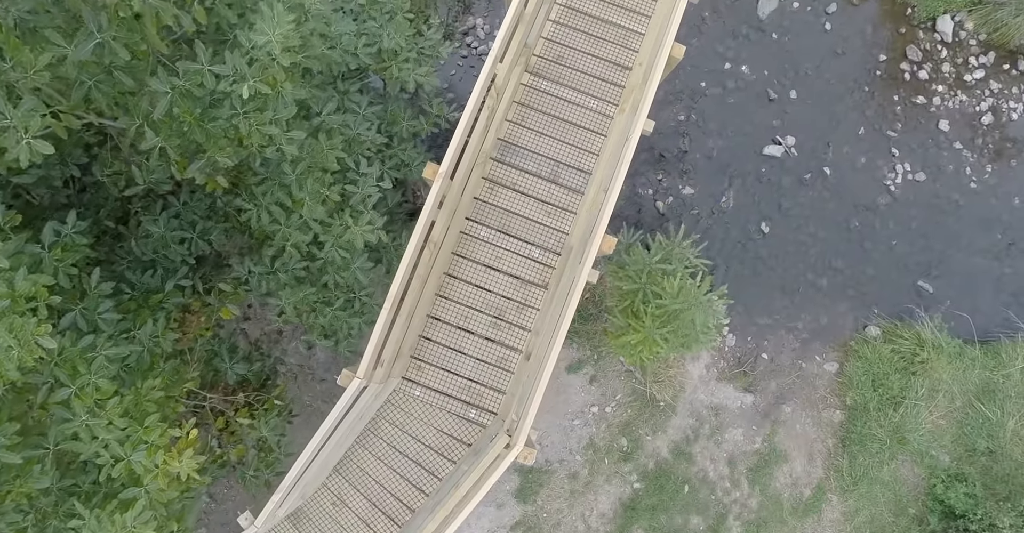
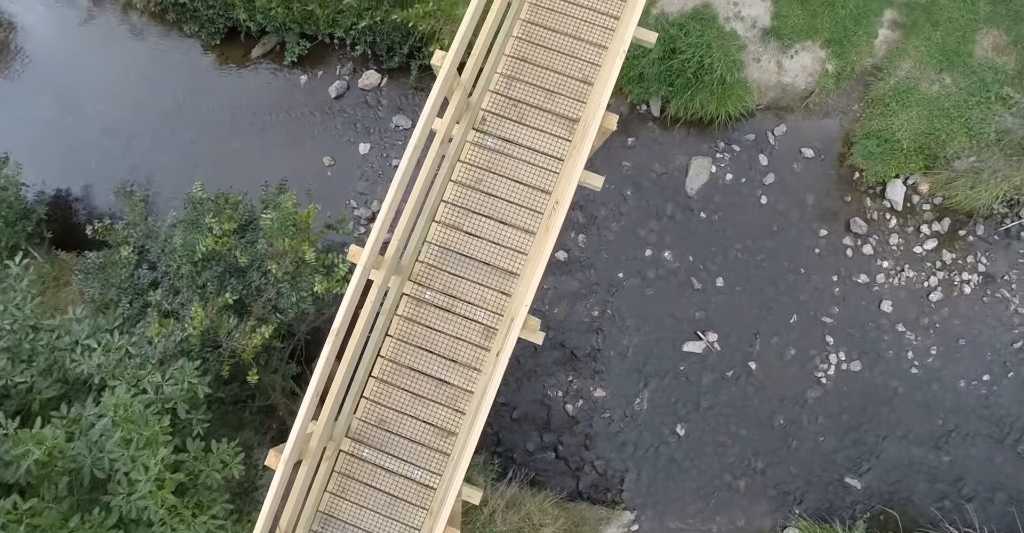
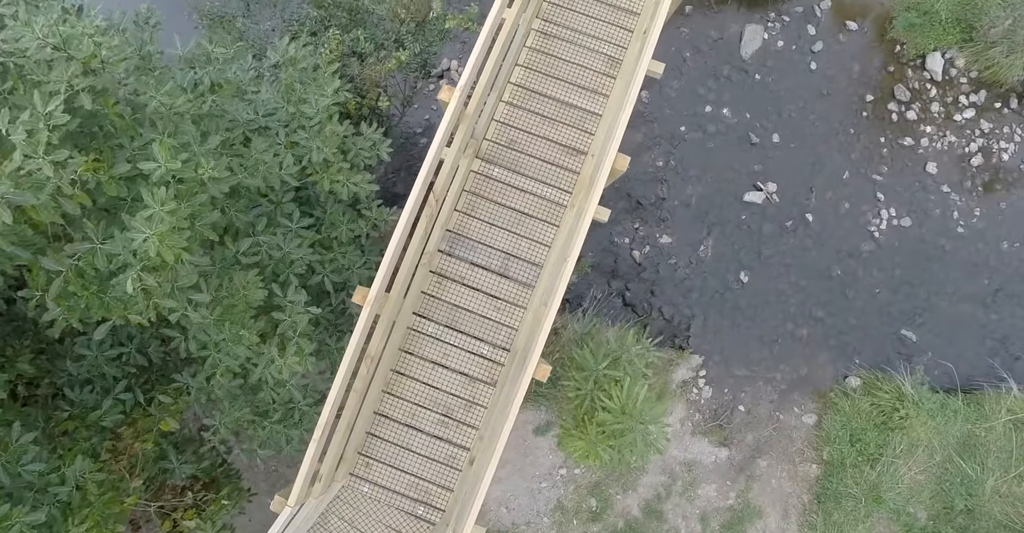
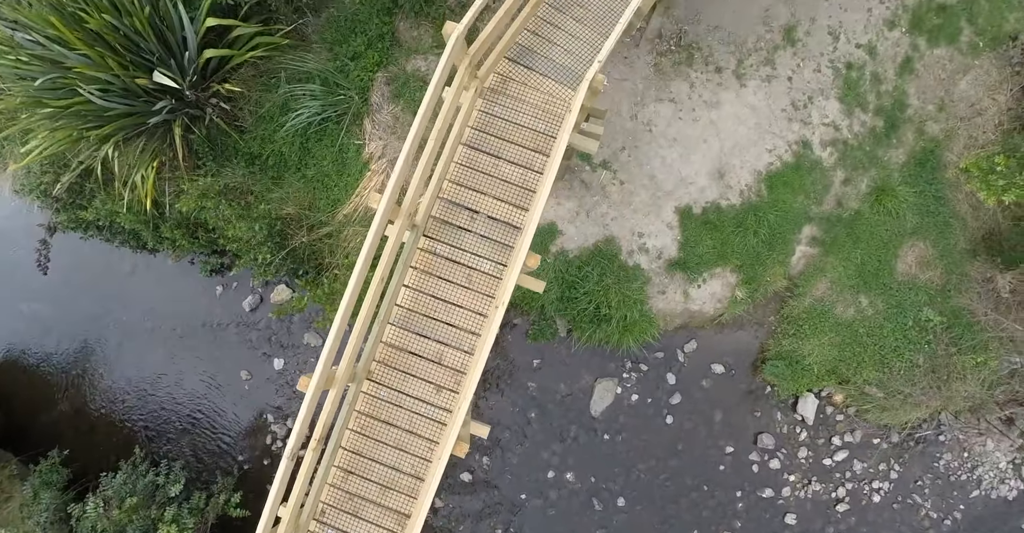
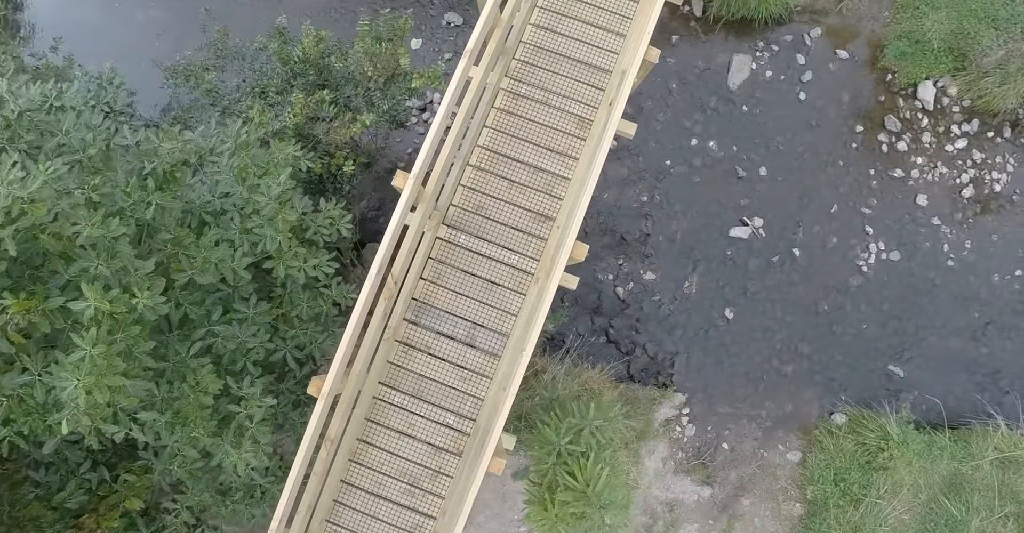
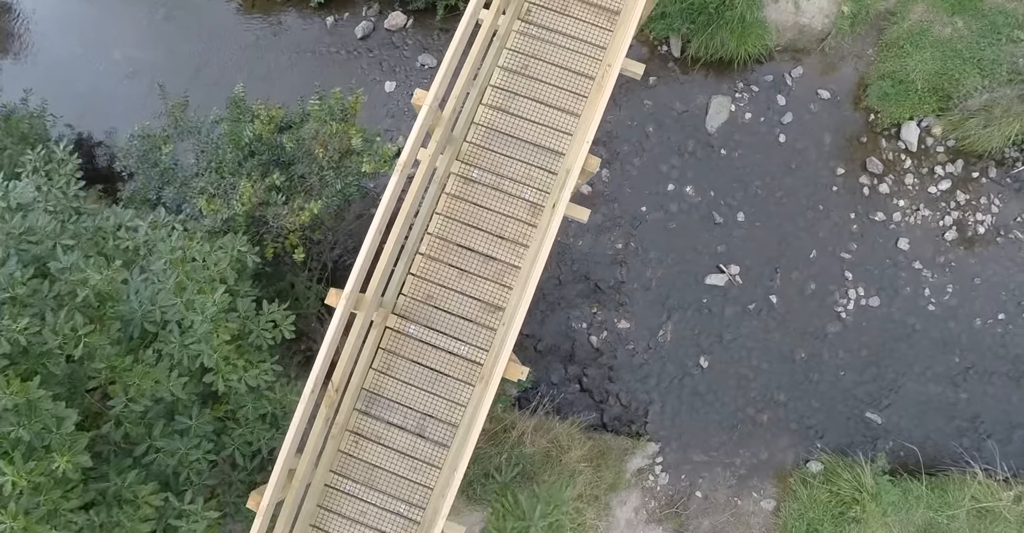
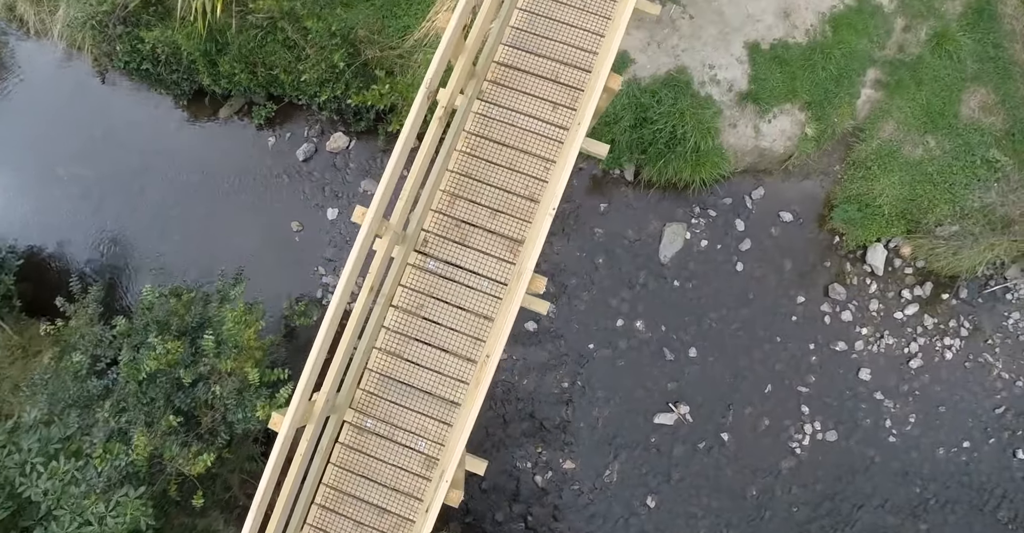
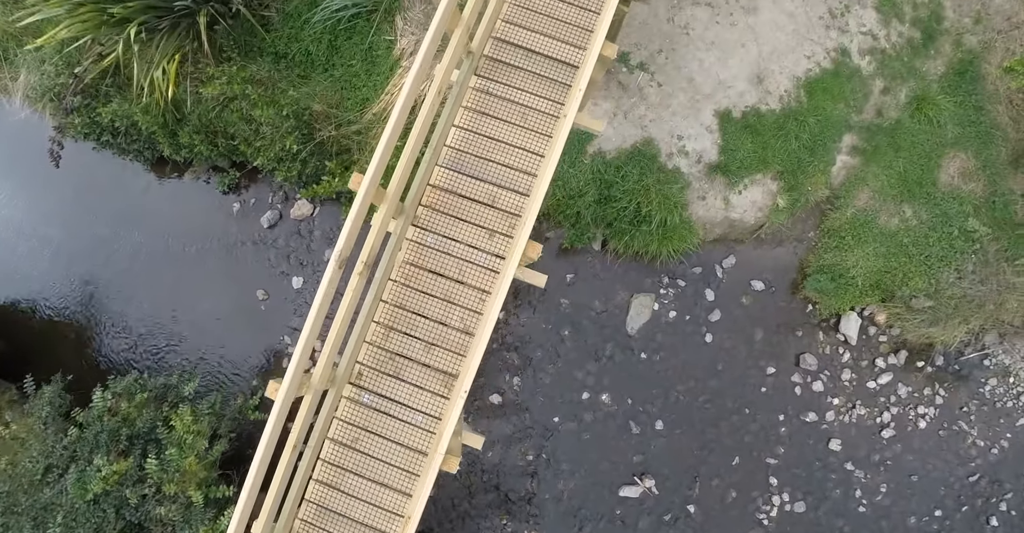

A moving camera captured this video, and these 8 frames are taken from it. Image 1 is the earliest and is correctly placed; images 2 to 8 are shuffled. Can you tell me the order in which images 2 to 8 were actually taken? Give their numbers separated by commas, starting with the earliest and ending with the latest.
3, 5, 6, 2, 7, 8, 4
